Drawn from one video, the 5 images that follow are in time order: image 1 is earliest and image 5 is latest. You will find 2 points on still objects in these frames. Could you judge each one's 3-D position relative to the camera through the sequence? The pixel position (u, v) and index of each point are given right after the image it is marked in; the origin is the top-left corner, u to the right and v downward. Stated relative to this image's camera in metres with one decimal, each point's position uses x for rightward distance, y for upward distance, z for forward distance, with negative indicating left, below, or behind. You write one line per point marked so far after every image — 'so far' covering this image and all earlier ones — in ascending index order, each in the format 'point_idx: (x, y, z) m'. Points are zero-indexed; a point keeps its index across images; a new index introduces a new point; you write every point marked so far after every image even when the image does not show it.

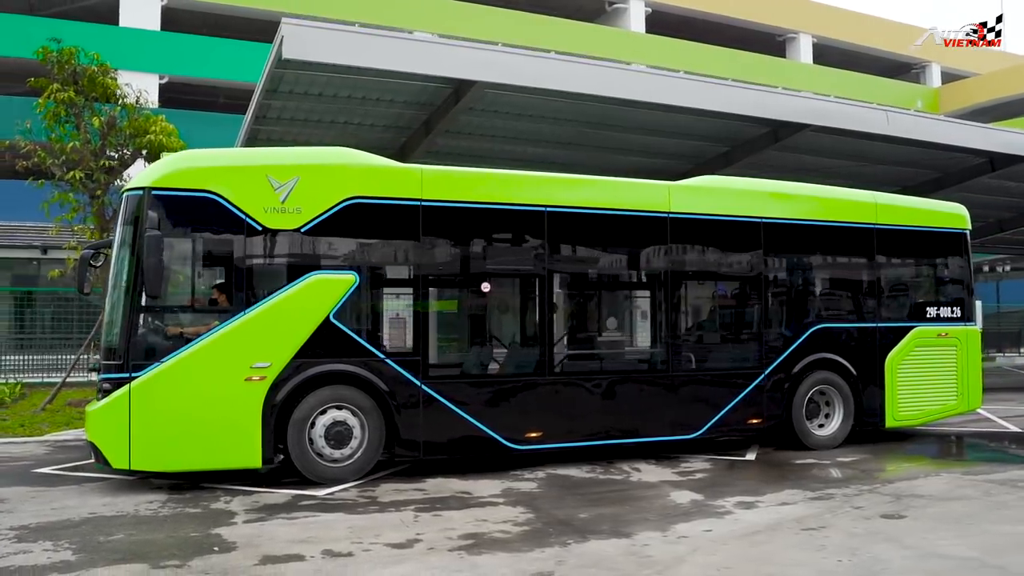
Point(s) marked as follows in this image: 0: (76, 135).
0: (-7.7, +2.7, +14.5) m
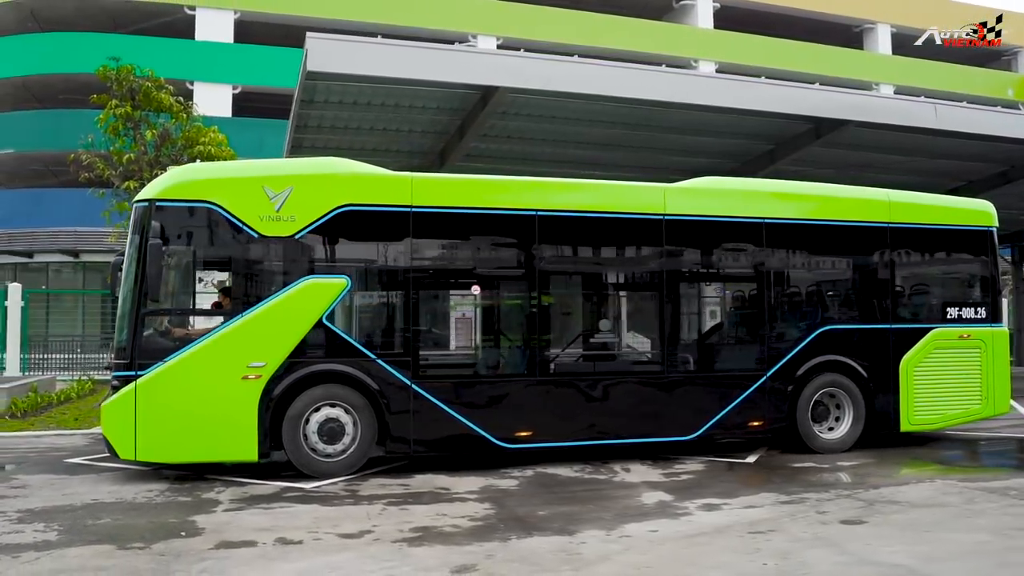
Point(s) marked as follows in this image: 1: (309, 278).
0: (-7.1, +2.7, +15.4) m
1: (-2.0, +0.1, +7.9) m
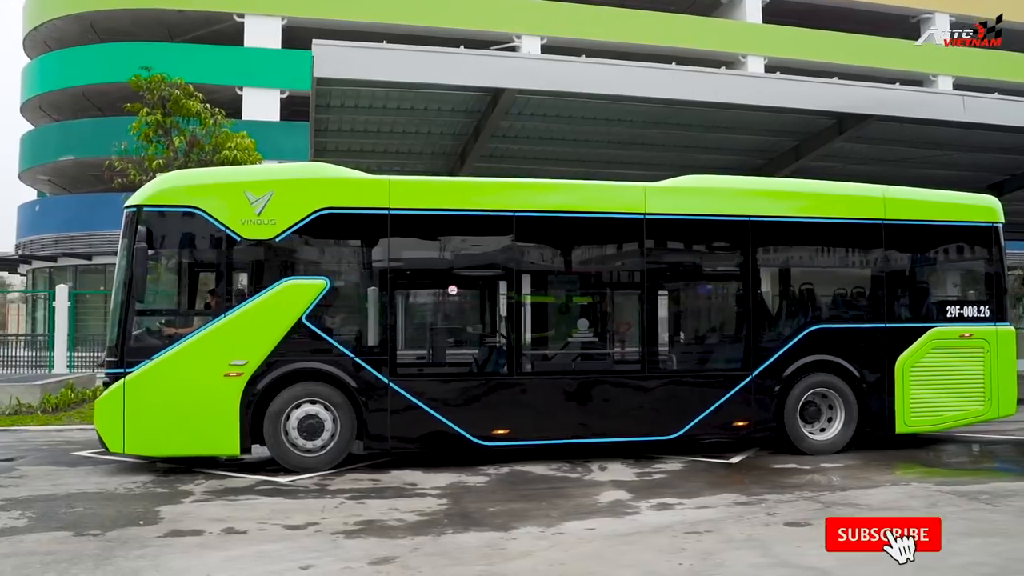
0: (-6.8, +2.7, +16.1) m
1: (-2.3, +0.1, +8.2) m
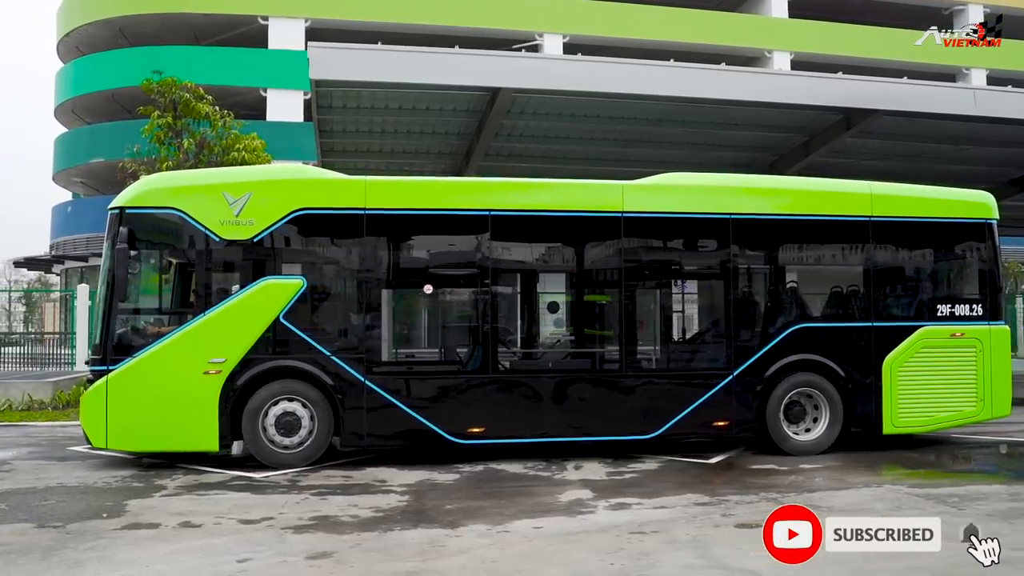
0: (-6.8, +2.7, +16.4) m
1: (-2.5, +0.1, +8.3) m
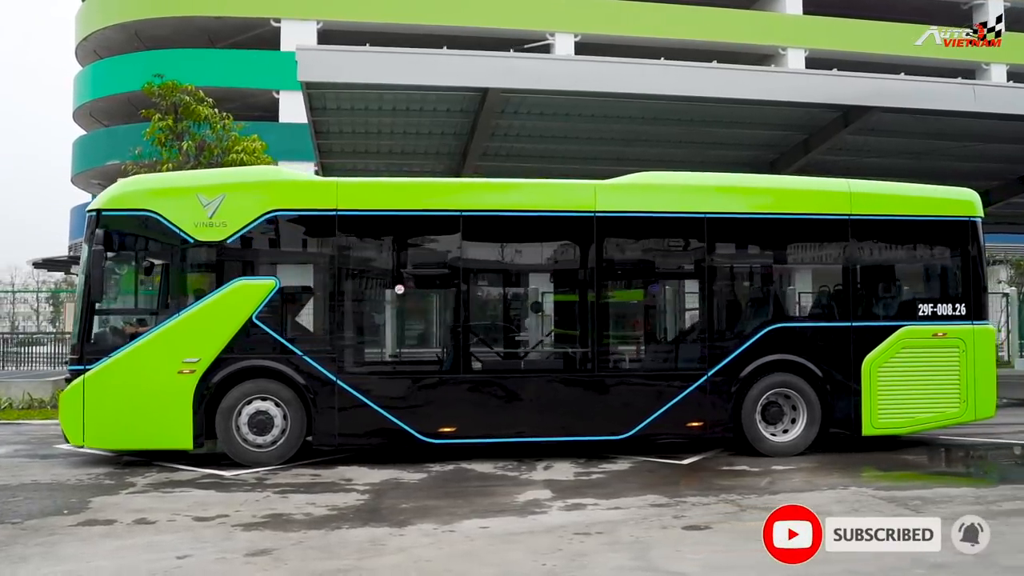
0: (-6.8, +2.7, +16.6) m
1: (-2.8, +0.1, +8.4) m
